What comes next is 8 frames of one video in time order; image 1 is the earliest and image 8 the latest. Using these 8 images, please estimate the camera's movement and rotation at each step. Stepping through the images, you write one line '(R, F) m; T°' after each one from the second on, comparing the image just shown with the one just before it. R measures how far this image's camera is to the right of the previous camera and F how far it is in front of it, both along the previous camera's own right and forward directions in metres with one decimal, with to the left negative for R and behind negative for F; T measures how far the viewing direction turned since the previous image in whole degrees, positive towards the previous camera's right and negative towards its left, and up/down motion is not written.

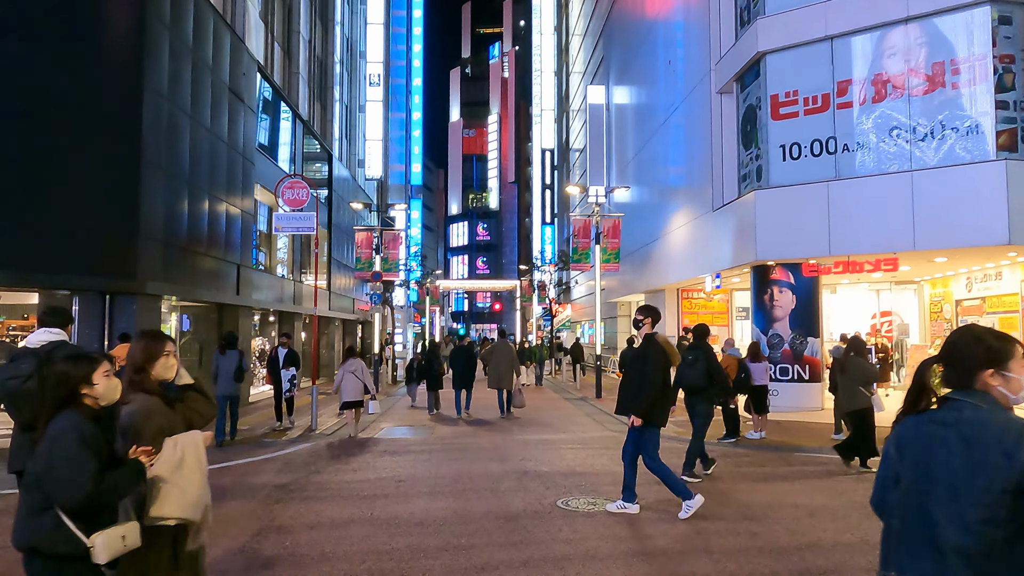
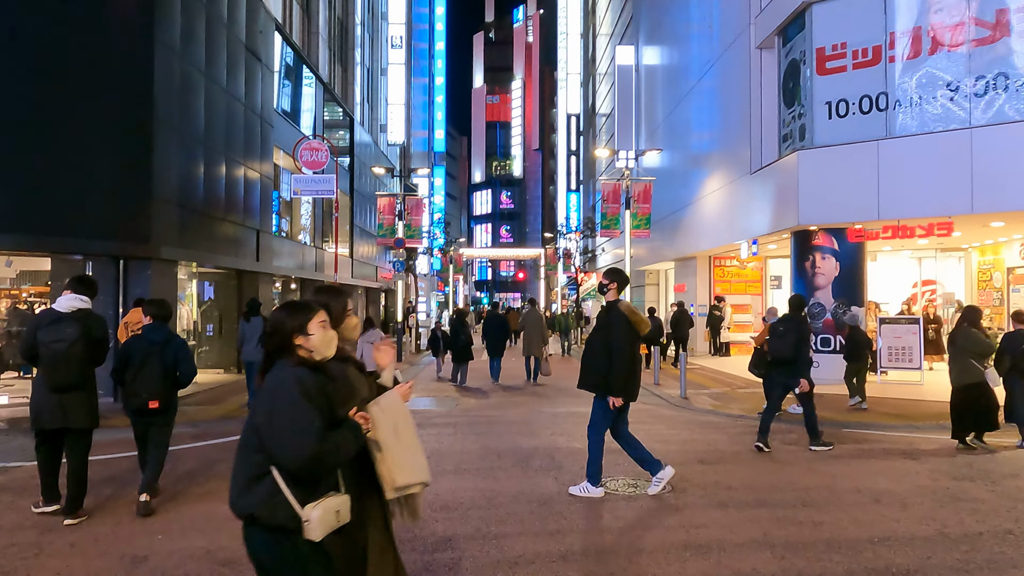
(-0.1, +0.7) m; -2°
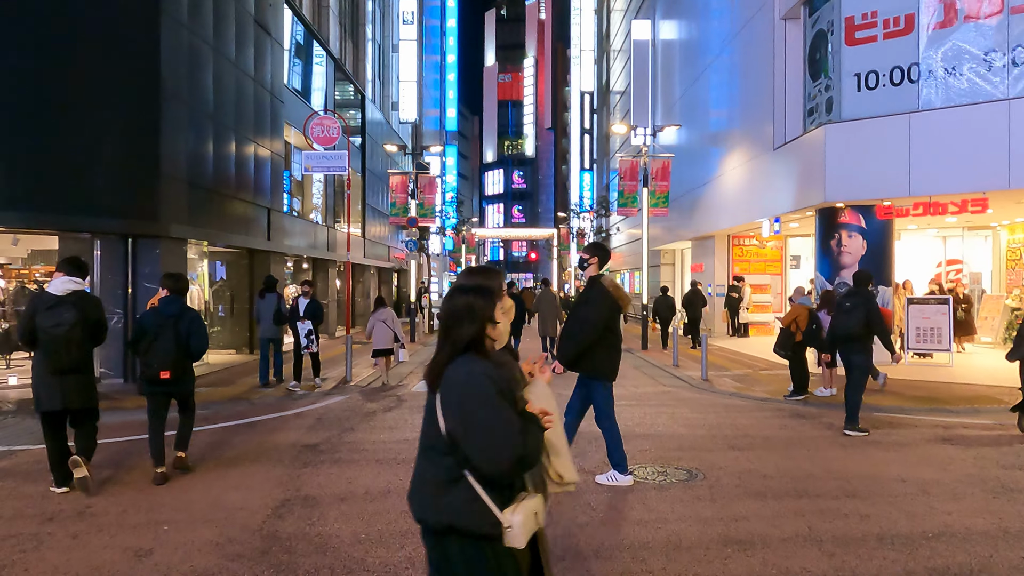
(-0.1, +0.4) m; -1°
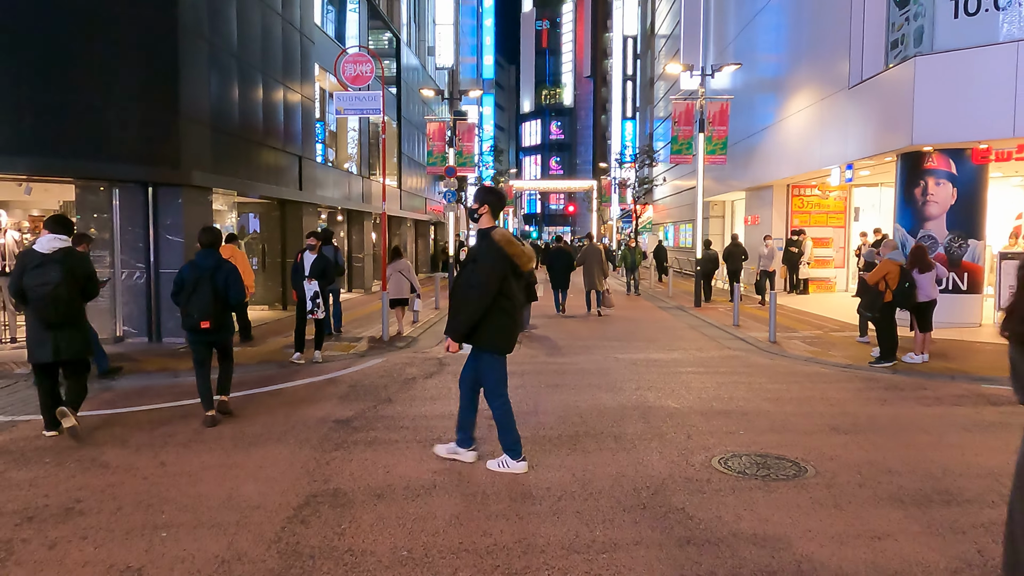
(-0.2, +1.1) m; -3°
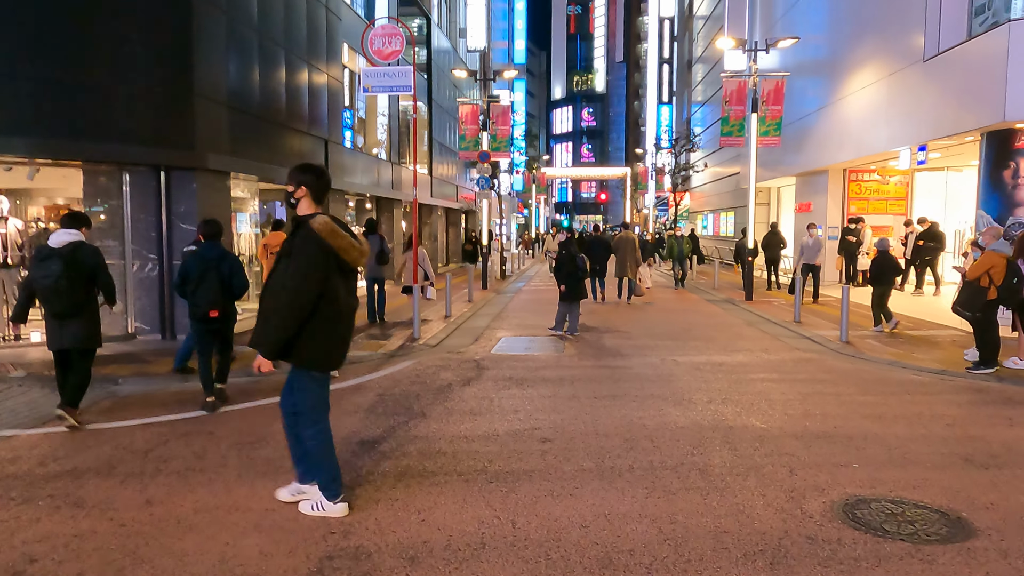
(-0.2, +1.1) m; -2°
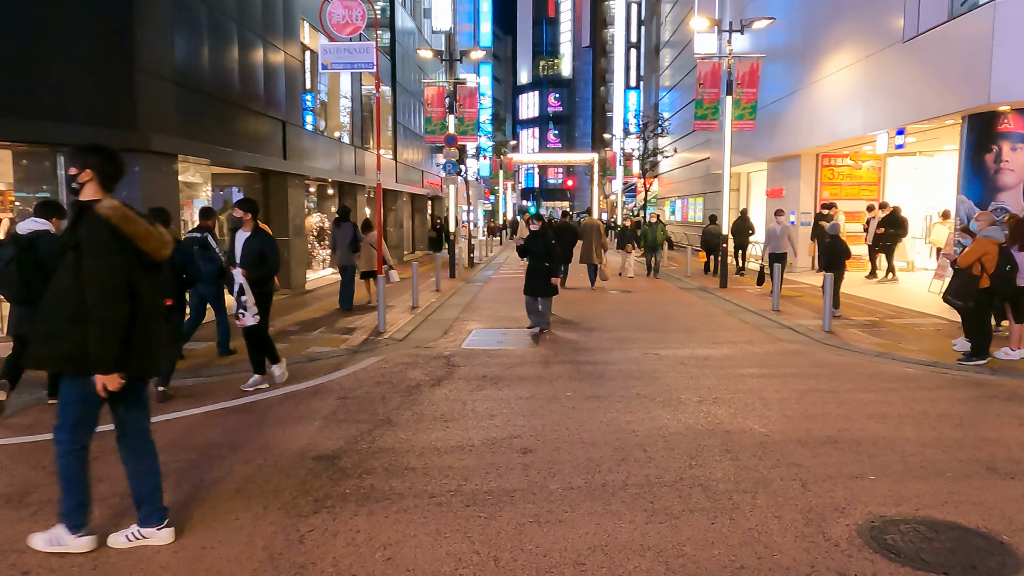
(-0.1, +0.6) m; +3°
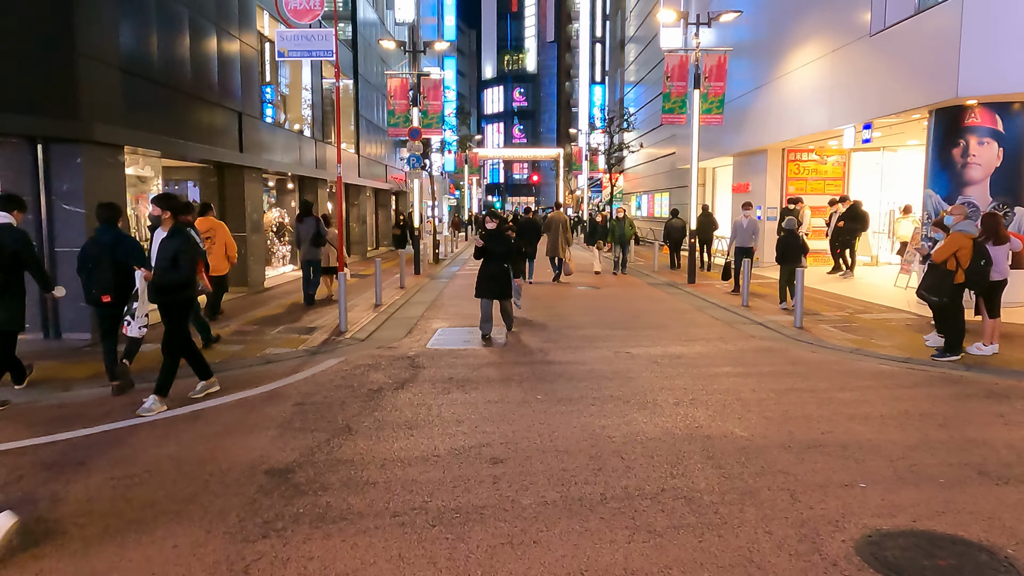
(0.0, +0.4) m; +3°
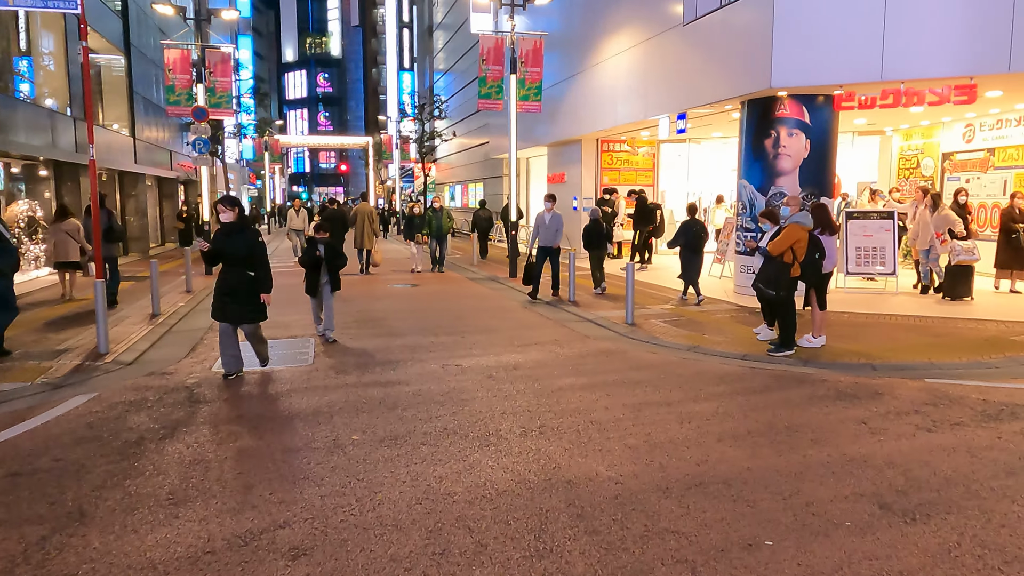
(+0.1, +1.3) m; +14°
